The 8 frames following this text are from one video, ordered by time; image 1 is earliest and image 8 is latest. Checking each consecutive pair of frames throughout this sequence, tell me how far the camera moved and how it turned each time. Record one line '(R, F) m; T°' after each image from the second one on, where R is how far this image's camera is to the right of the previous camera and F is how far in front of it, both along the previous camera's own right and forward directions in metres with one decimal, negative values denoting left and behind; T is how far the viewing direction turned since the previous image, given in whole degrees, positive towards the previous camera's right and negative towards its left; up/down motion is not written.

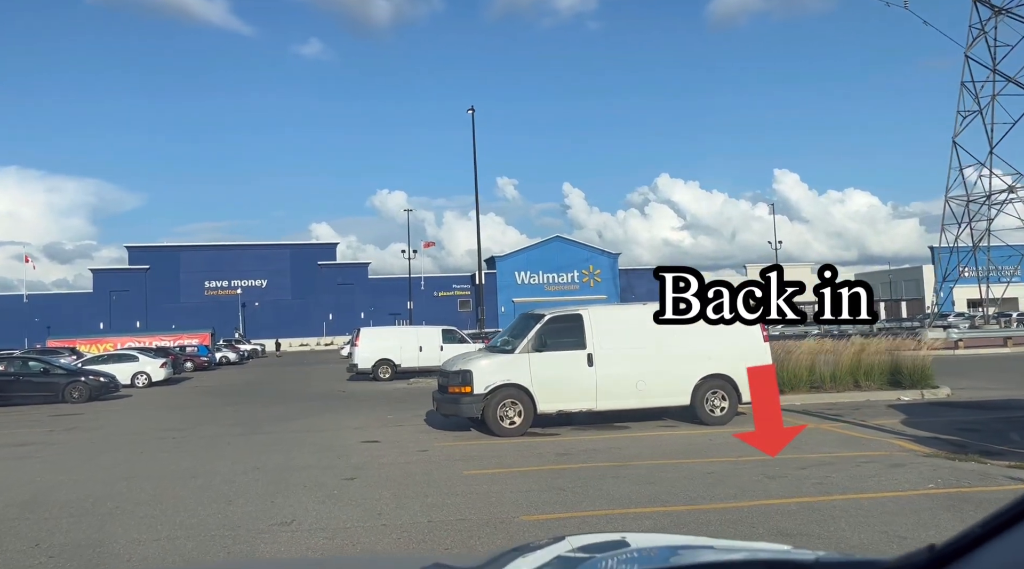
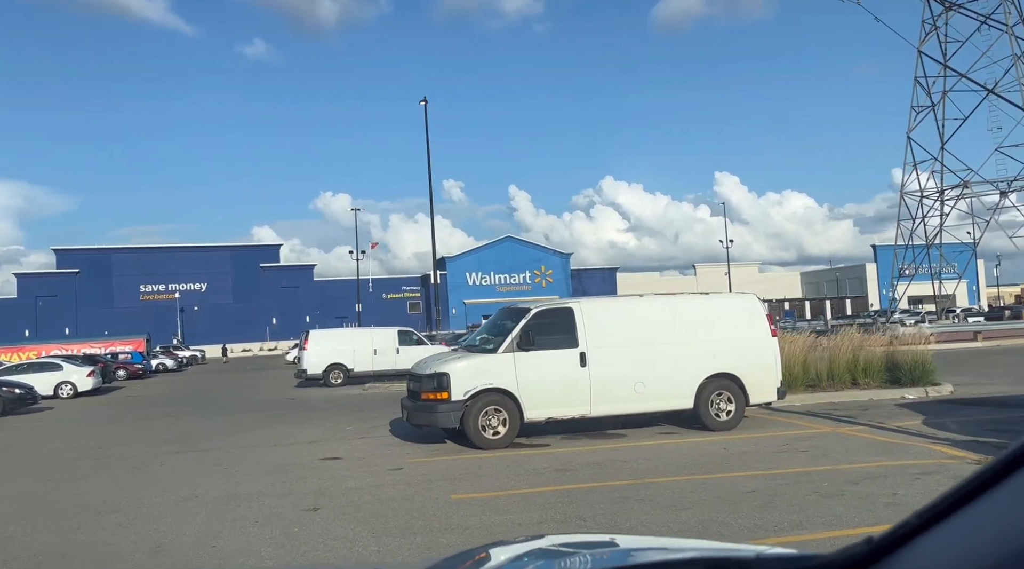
(-0.5, +1.6) m; +4°
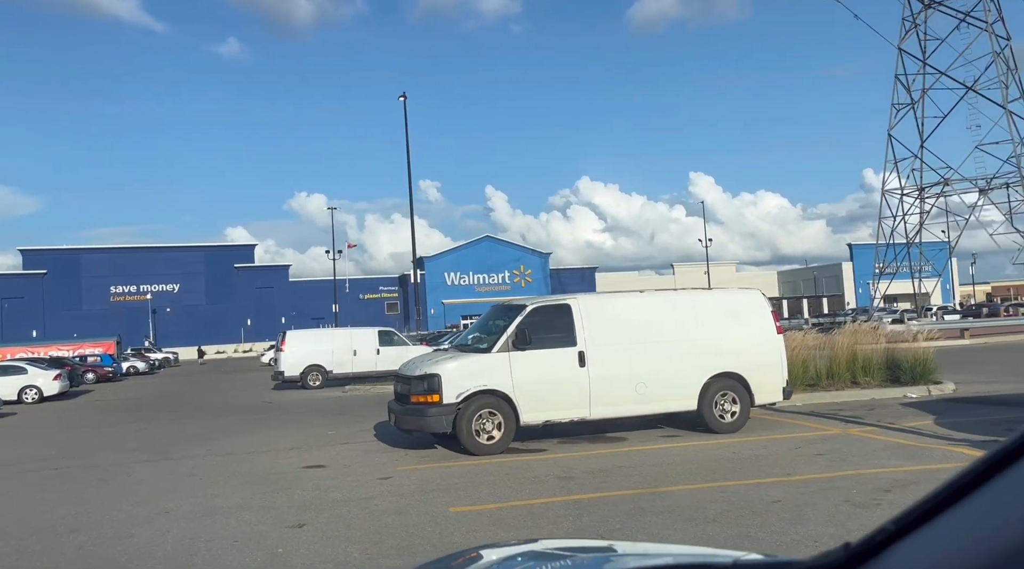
(-0.3, +0.7) m; +2°
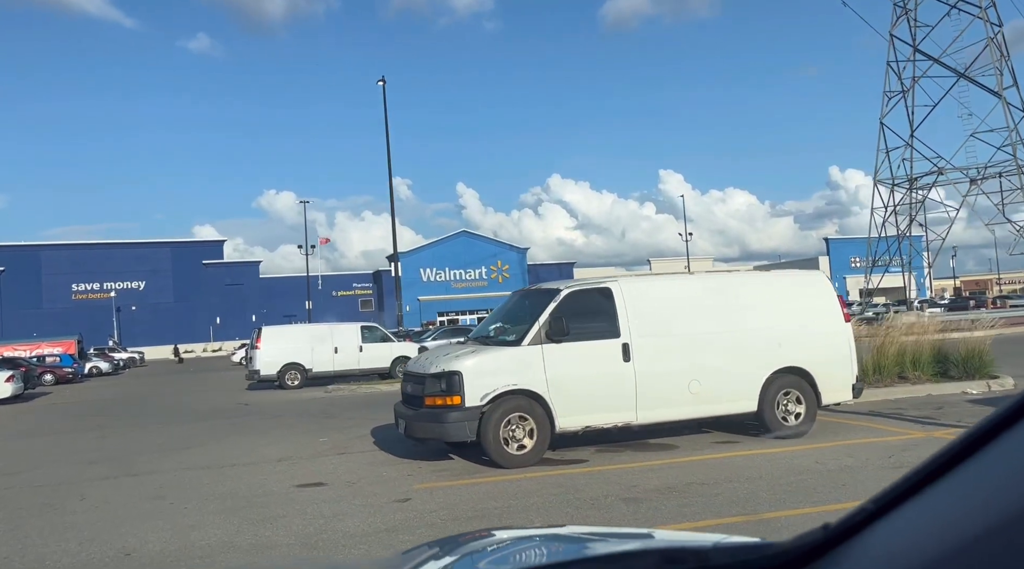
(-0.7, +1.7) m; +2°
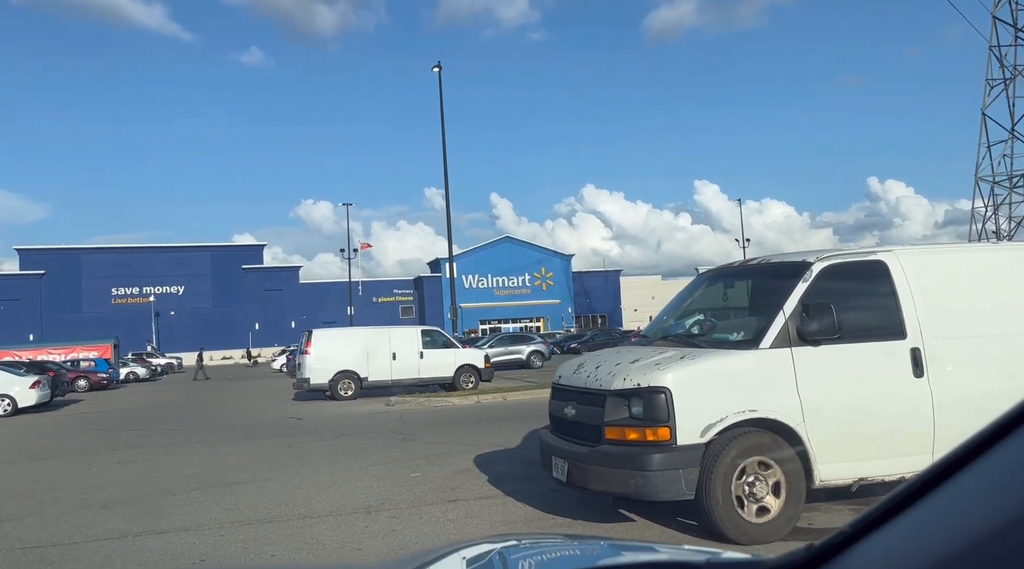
(-1.5, +3.2) m; -3°
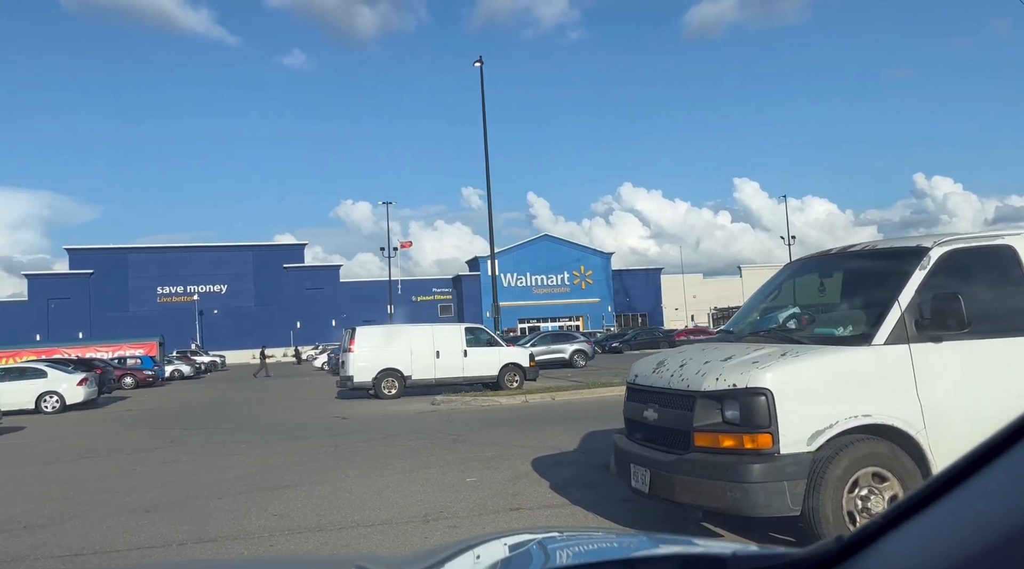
(-0.3, +0.6) m; -3°
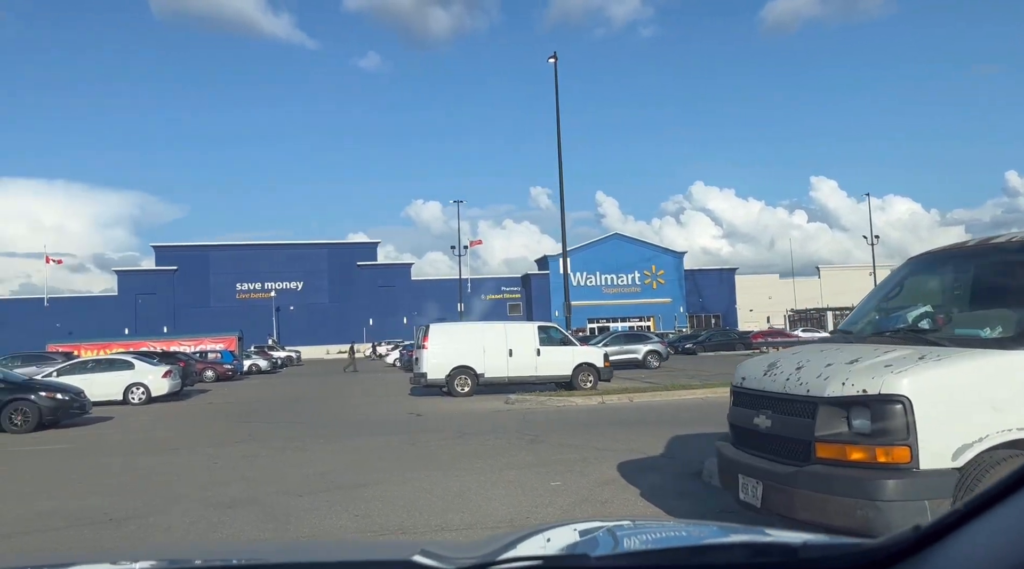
(-0.2, +0.4) m; -5°
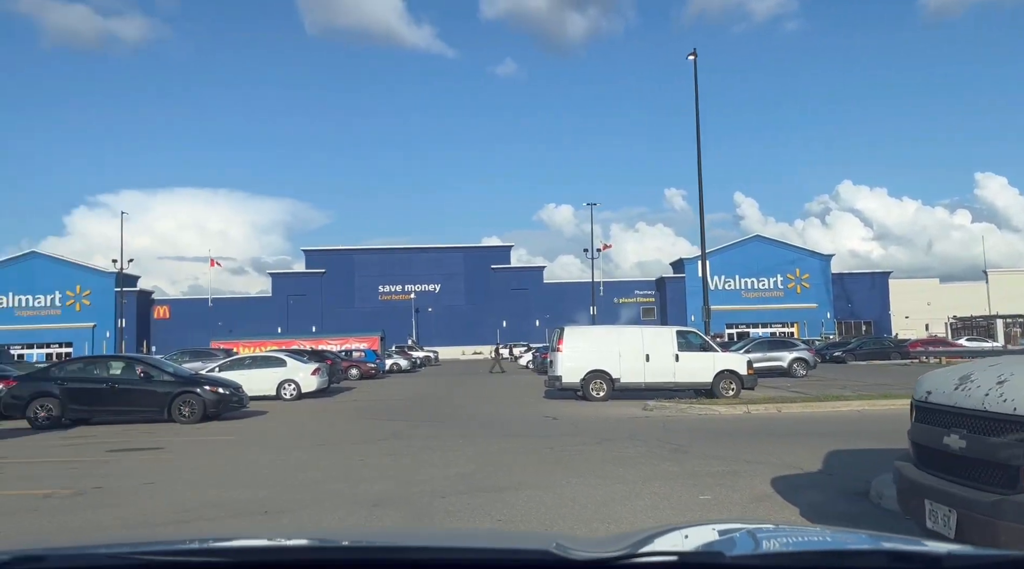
(-0.1, +0.2) m; -10°
